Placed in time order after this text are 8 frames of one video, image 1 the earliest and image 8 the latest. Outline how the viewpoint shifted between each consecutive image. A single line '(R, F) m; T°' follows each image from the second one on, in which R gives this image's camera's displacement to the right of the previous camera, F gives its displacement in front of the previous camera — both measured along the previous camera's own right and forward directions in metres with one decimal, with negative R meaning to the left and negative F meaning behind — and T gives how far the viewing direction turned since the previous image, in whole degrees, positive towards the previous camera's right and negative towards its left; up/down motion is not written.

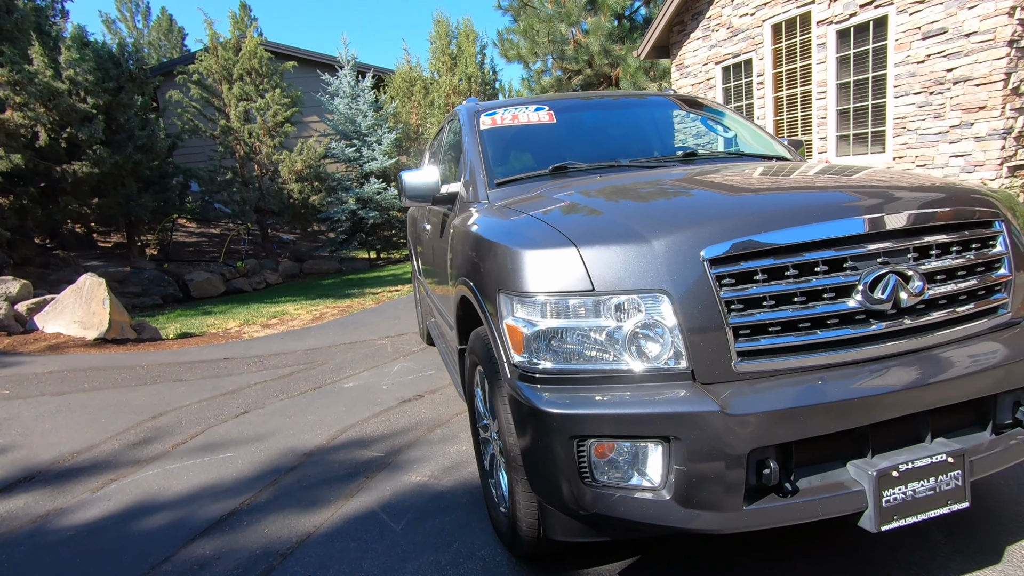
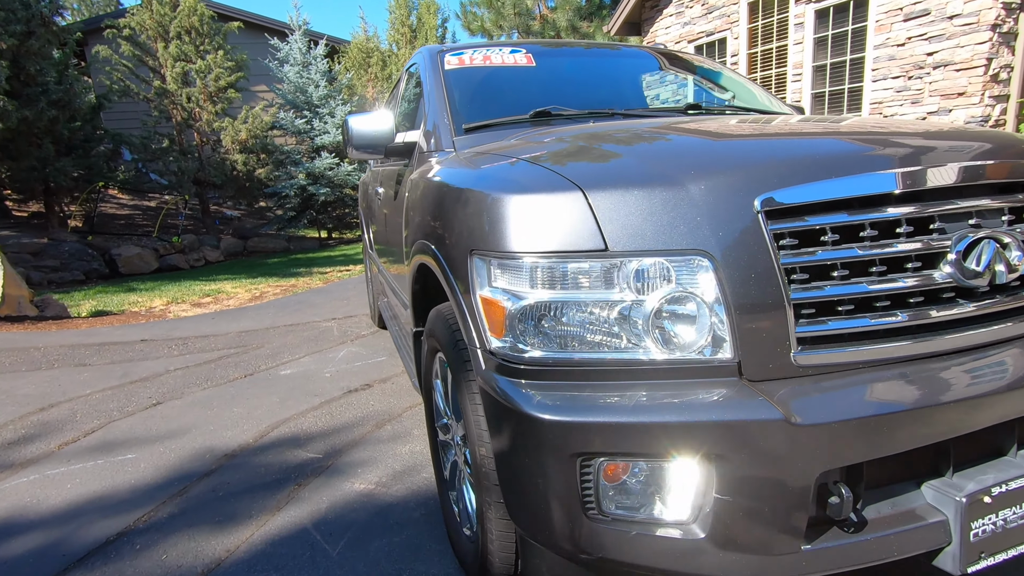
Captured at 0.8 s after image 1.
(-0.1, +0.5) m; +5°
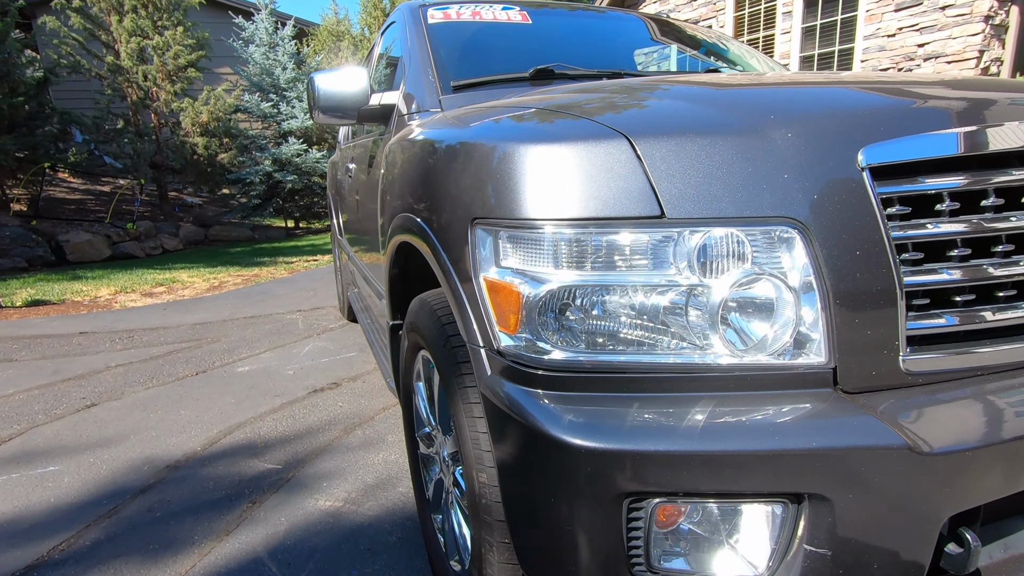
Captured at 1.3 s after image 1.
(-0.1, +0.4) m; +3°
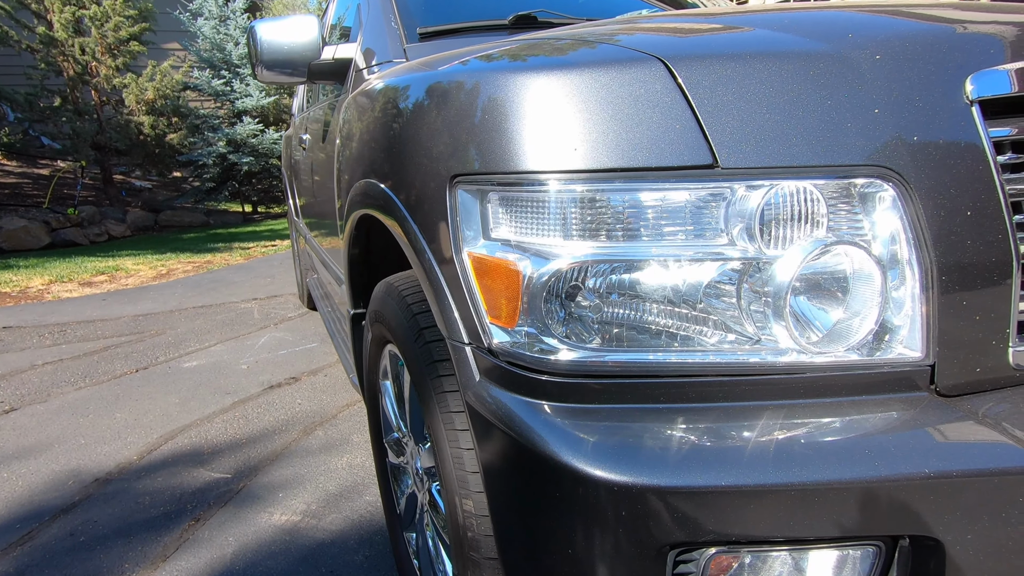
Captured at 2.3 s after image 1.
(0.0, +0.3) m; +3°
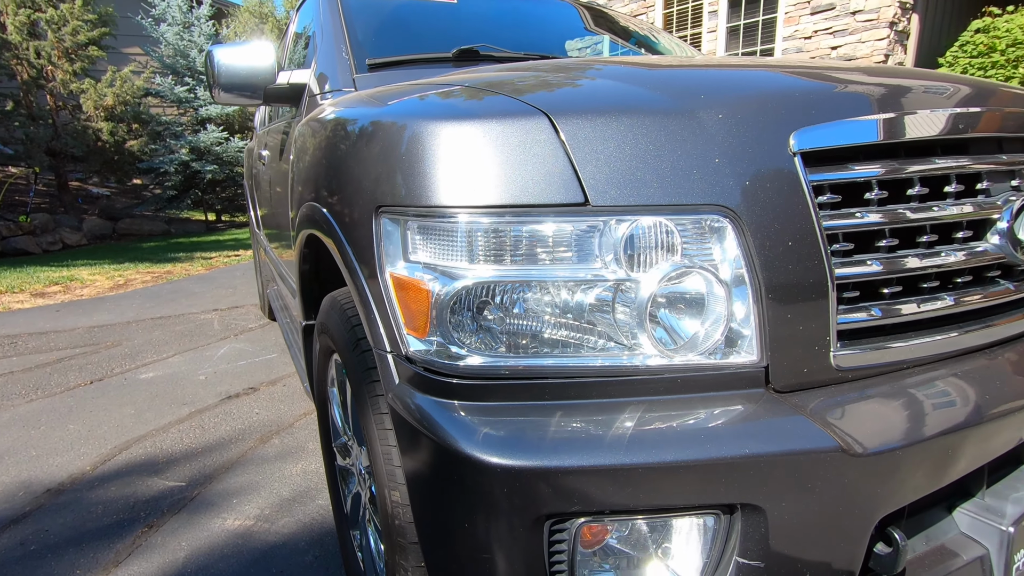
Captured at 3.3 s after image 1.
(+0.1, -0.1) m; +3°
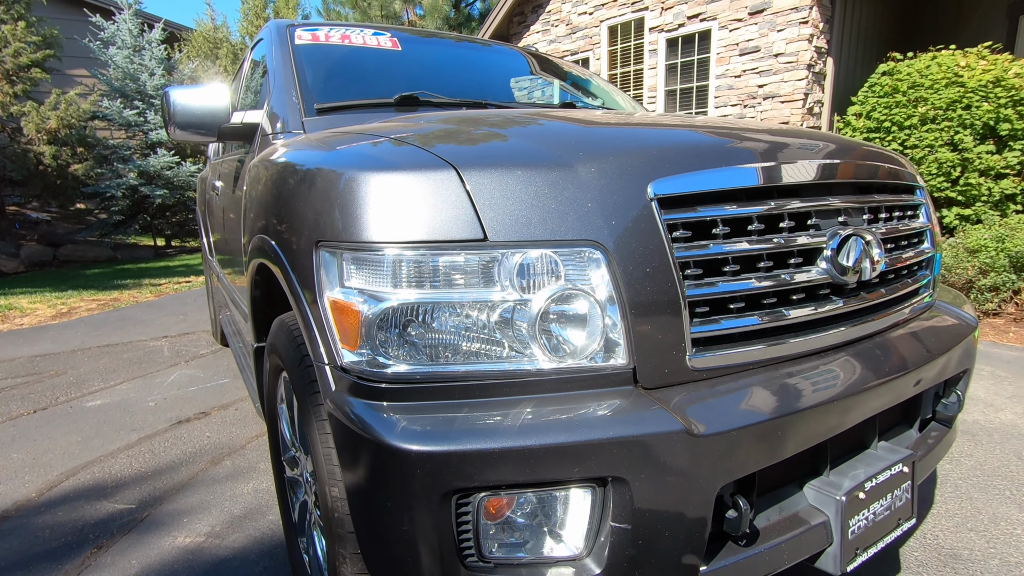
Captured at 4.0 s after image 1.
(+0.1, -0.2) m; +4°
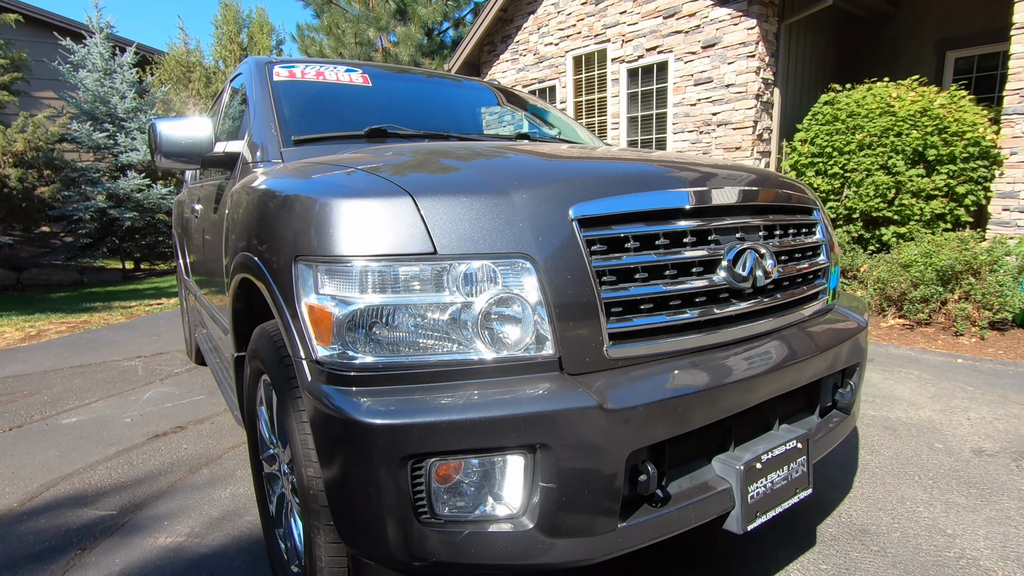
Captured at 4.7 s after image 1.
(+0.1, -0.3) m; +3°
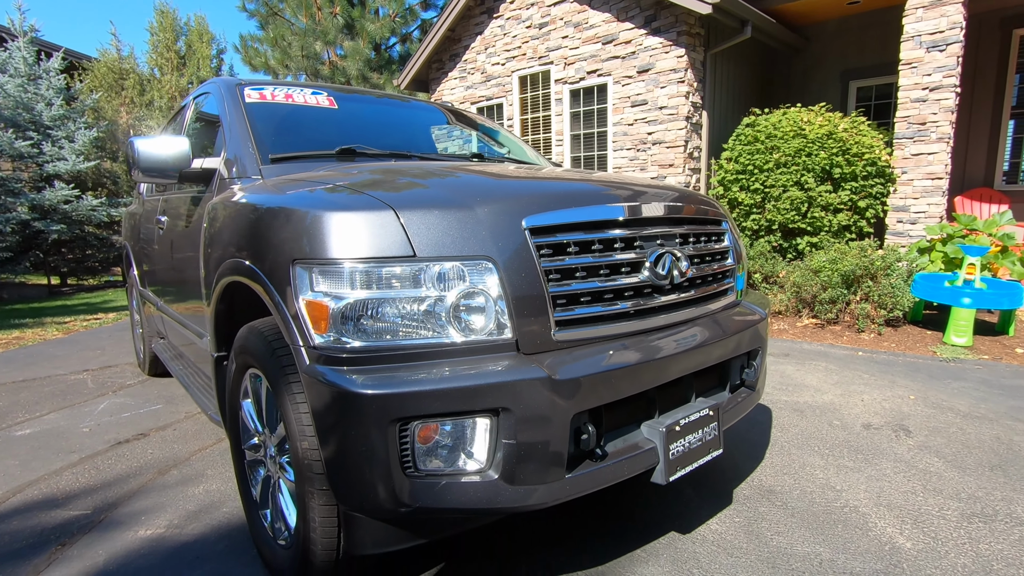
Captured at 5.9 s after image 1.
(-0.1, -0.3) m; +6°
